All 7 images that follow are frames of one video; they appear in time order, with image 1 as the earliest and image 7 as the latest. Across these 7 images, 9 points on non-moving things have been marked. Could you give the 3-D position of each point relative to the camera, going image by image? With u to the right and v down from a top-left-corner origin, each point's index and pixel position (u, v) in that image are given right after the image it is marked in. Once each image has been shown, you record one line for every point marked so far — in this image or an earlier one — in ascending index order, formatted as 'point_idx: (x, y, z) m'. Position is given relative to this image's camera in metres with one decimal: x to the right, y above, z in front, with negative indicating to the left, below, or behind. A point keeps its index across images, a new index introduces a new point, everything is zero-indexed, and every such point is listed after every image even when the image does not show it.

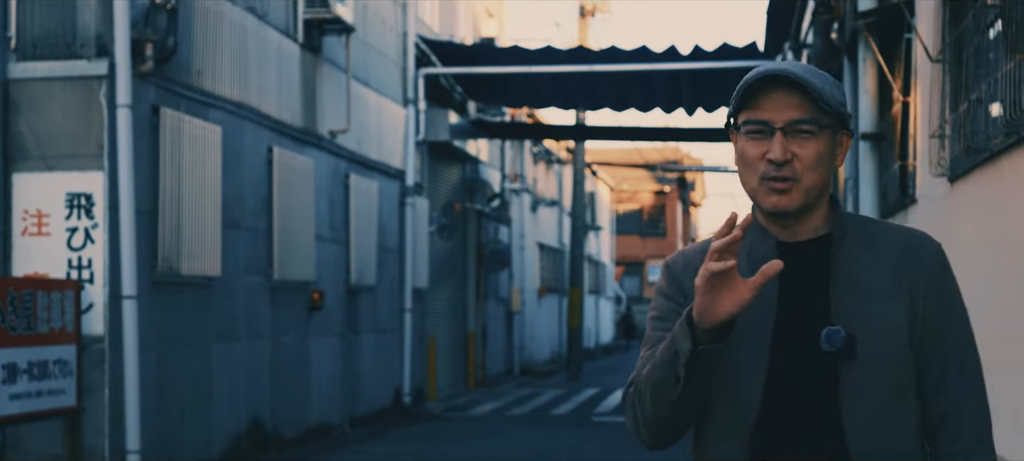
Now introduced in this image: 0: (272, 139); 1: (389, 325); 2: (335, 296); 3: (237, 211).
0: (-1.8, +0.7, +14.3) m
1: (-1.3, -1.0, +19.1) m
2: (-1.6, -0.6, +16.5) m
3: (-1.9, +0.1, +13.2) m
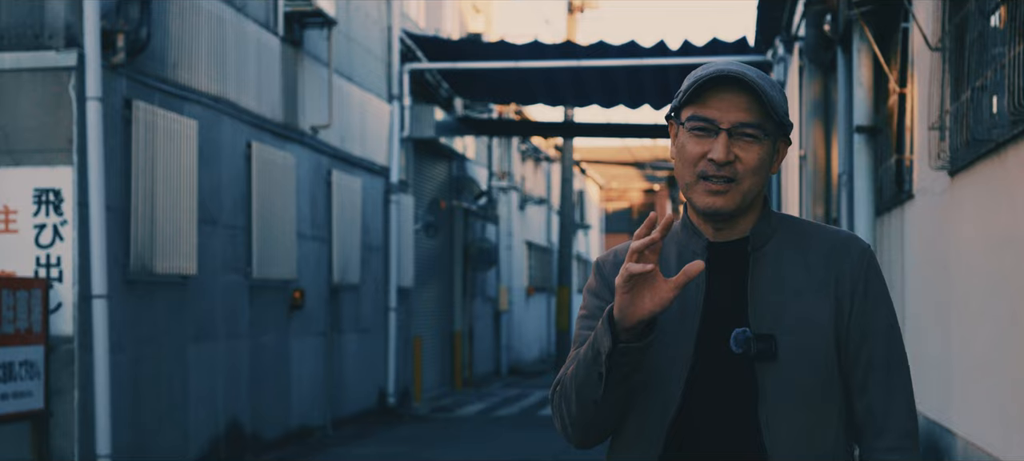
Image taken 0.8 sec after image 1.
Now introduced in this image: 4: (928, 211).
0: (-2.0, +0.7, +13.9) m
1: (-1.4, -0.9, +18.8) m
2: (-1.7, -0.6, +16.2) m
3: (-2.1, +0.2, +12.9) m
4: (+1.9, +0.1, +8.4) m
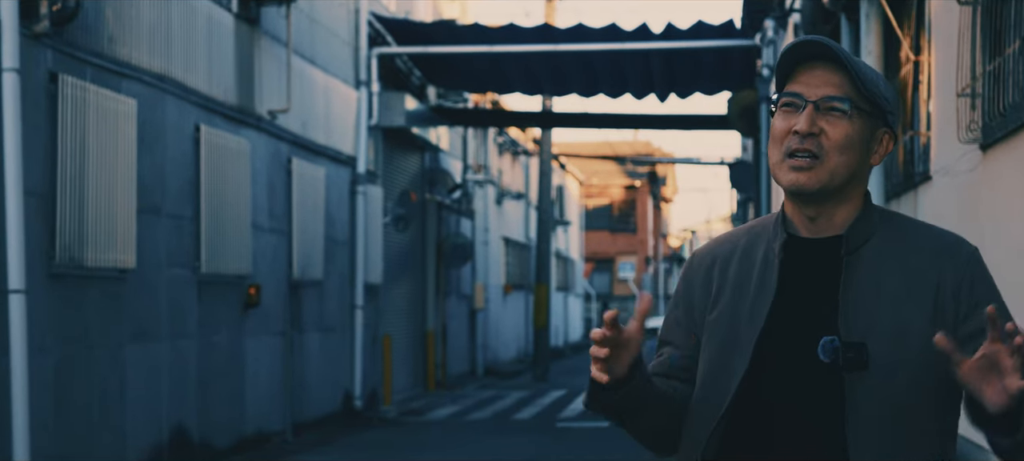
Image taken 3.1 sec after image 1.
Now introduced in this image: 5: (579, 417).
0: (-2.2, +0.8, +12.8) m
1: (-1.7, -0.9, +17.7) m
2: (-1.9, -0.5, +15.1) m
3: (-2.2, +0.2, +11.8) m
4: (+1.7, +0.1, +7.3) m
5: (+0.7, -1.9, +18.7) m
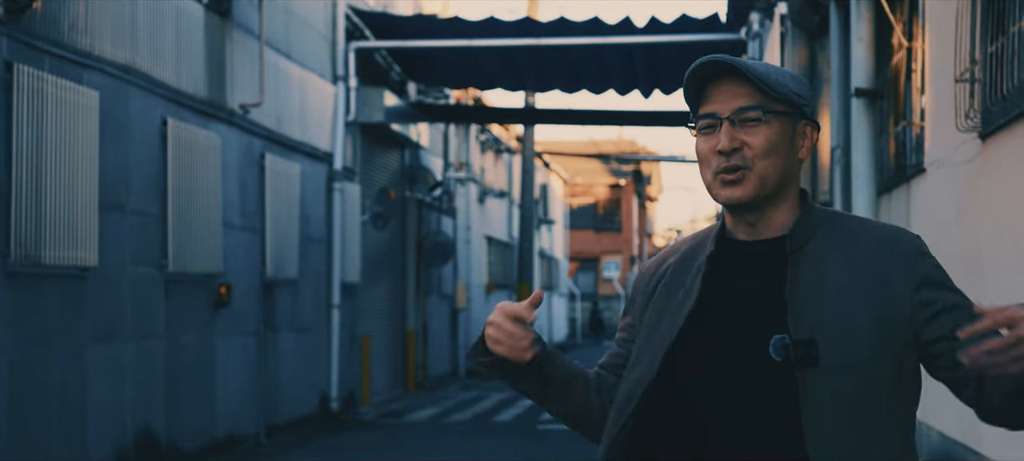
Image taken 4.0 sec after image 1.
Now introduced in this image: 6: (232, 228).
0: (-2.3, +0.8, +12.4) m
1: (-1.8, -0.9, +17.3) m
2: (-2.1, -0.5, +14.7) m
3: (-2.4, +0.2, +11.4) m
4: (+1.6, +0.2, +7.0) m
5: (+0.5, -1.9, +18.3) m
6: (-2.1, 0.0, +14.1) m
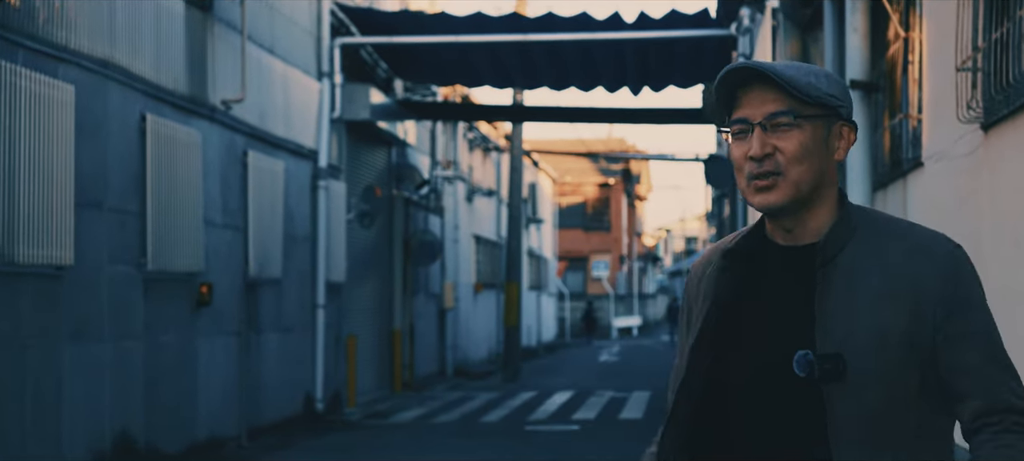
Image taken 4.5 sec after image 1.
0: (-2.4, +0.8, +12.2) m
1: (-2.0, -0.8, +17.0) m
2: (-2.2, -0.5, +14.4) m
3: (-2.5, +0.3, +11.1) m
4: (+1.6, +0.2, +6.7) m
5: (+0.4, -1.8, +18.1) m
6: (-2.2, 0.0, +13.9) m
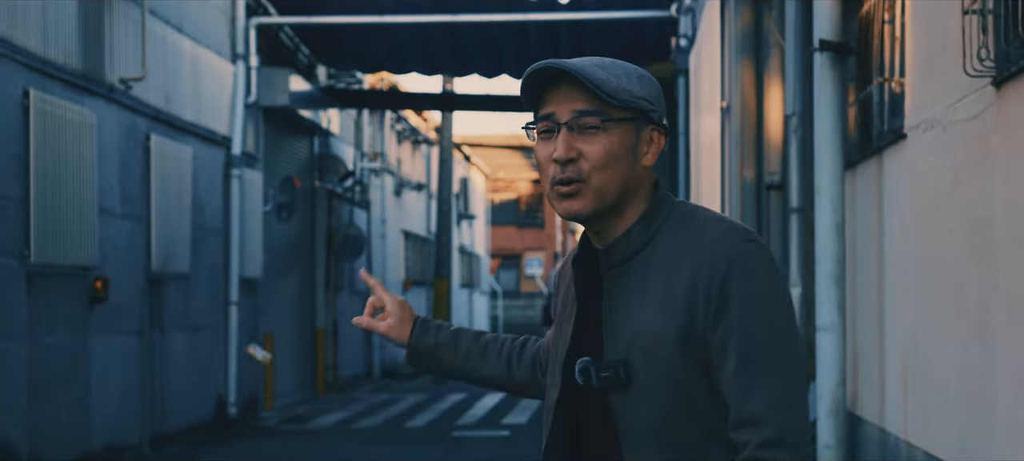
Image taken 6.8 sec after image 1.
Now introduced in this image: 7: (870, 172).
0: (-2.8, +0.9, +11.0) m
1: (-2.6, -0.8, +15.9) m
2: (-2.7, -0.4, +13.3) m
3: (-2.9, +0.3, +10.0) m
4: (+1.3, +0.2, +5.7) m
5: (-0.3, -1.8, +17.0) m
6: (-2.7, +0.1, +12.7) m
7: (+1.4, +0.2, +7.1) m
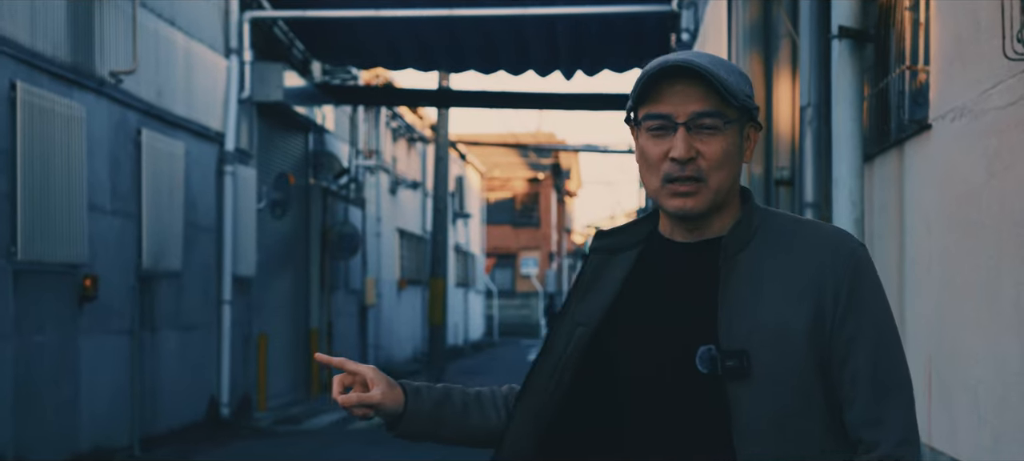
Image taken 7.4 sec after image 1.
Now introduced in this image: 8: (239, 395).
0: (-2.8, +0.9, +10.7) m
1: (-2.6, -0.8, +15.6) m
2: (-2.7, -0.4, +13.0) m
3: (-2.9, +0.3, +9.7) m
4: (+1.3, +0.2, +5.4) m
5: (-0.3, -1.8, +16.7) m
6: (-2.7, +0.1, +12.4) m
7: (+1.4, +0.2, +6.8) m
8: (-2.5, -1.5, +17.1) m
